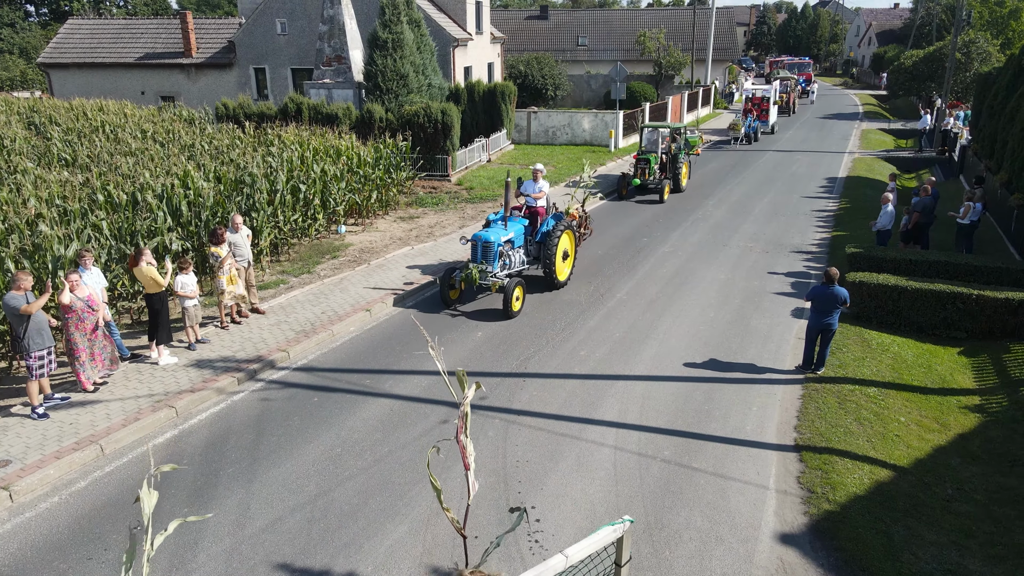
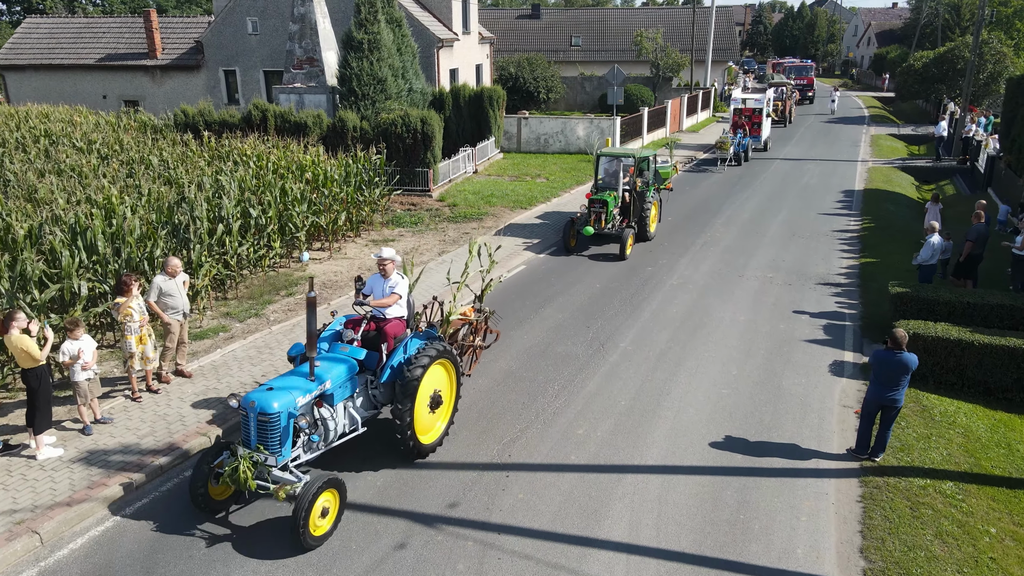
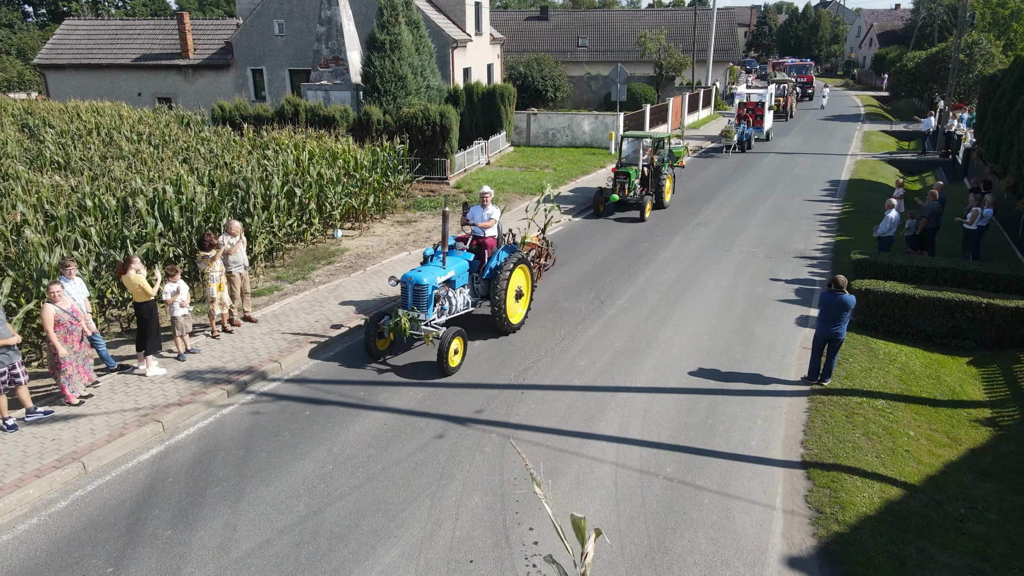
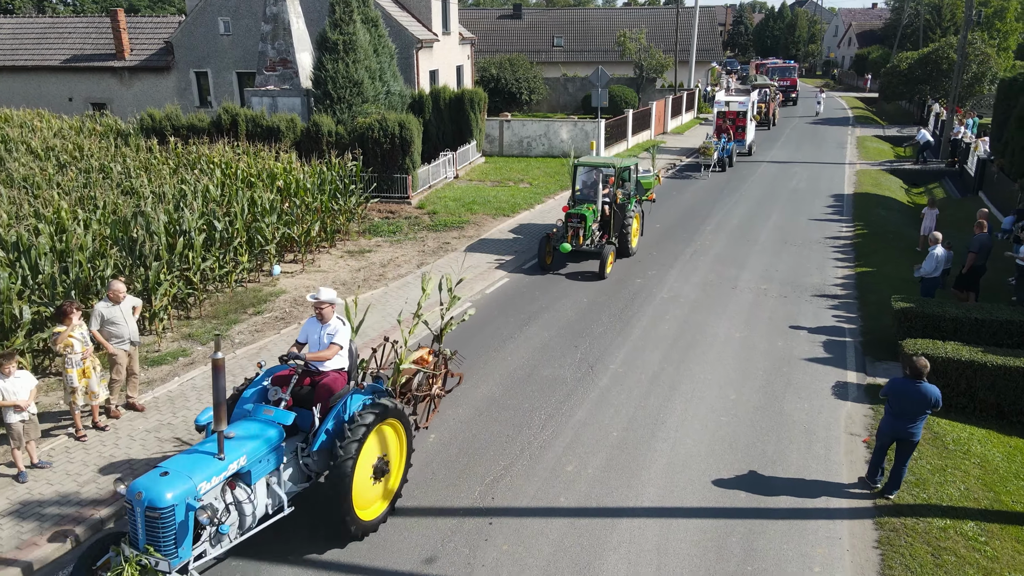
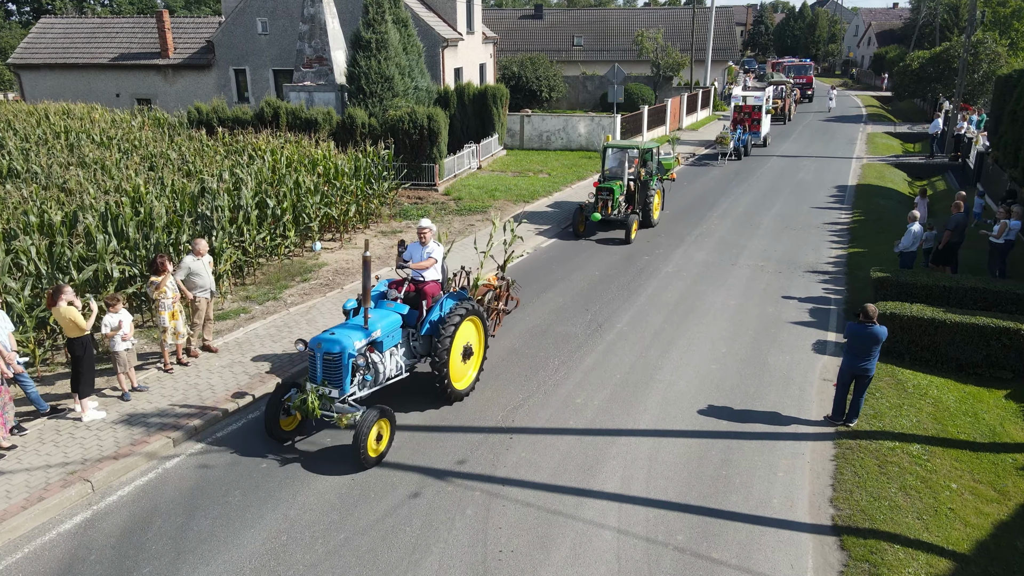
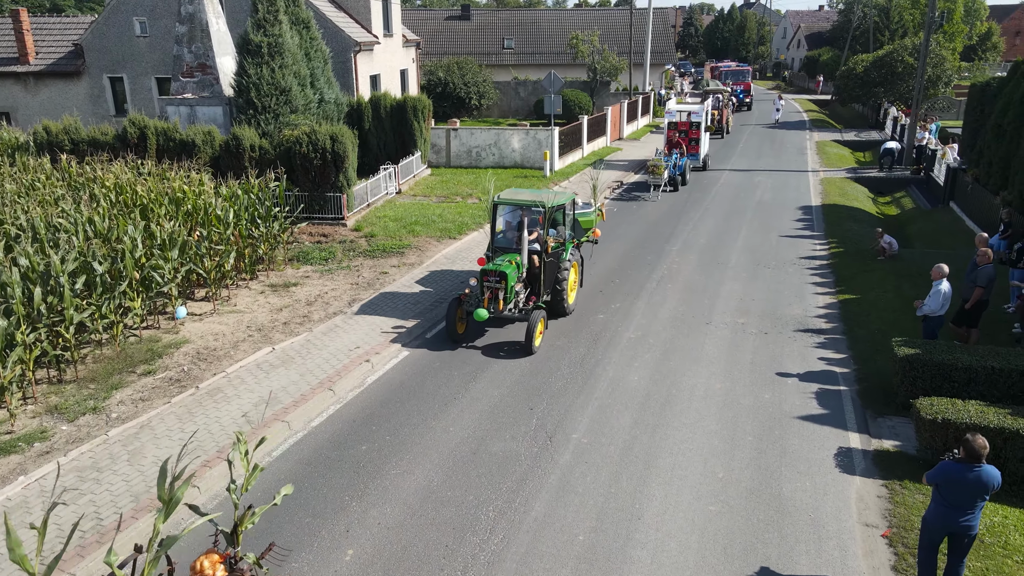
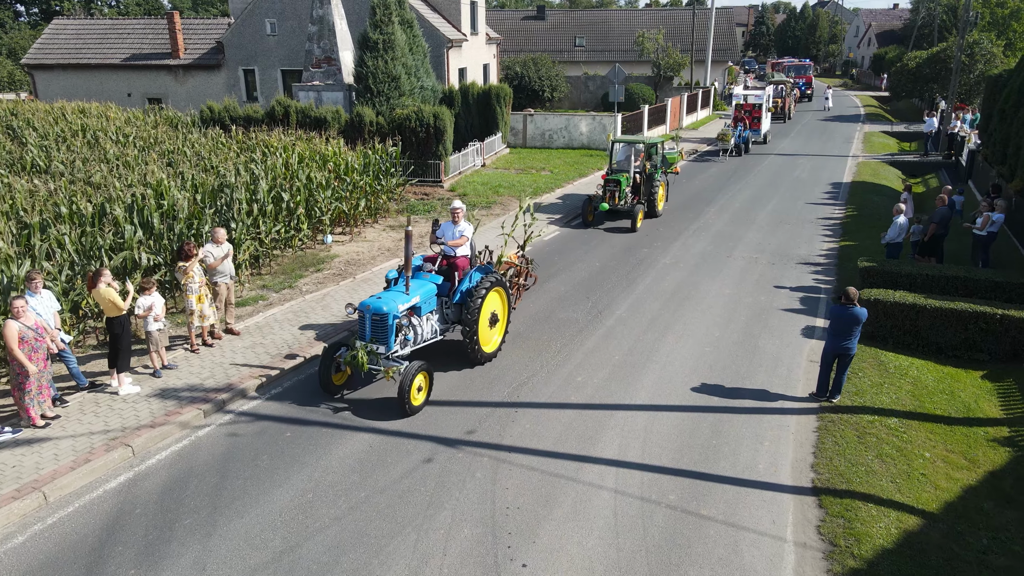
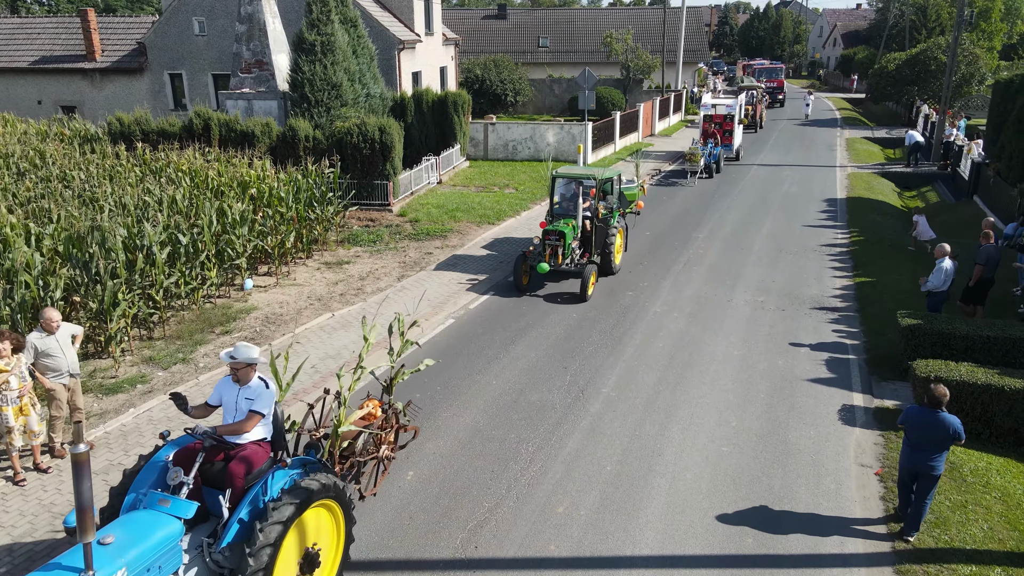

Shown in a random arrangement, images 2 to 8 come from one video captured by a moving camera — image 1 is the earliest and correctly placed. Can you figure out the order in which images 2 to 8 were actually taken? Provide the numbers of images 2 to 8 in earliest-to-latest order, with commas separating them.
3, 7, 5, 2, 4, 8, 6
